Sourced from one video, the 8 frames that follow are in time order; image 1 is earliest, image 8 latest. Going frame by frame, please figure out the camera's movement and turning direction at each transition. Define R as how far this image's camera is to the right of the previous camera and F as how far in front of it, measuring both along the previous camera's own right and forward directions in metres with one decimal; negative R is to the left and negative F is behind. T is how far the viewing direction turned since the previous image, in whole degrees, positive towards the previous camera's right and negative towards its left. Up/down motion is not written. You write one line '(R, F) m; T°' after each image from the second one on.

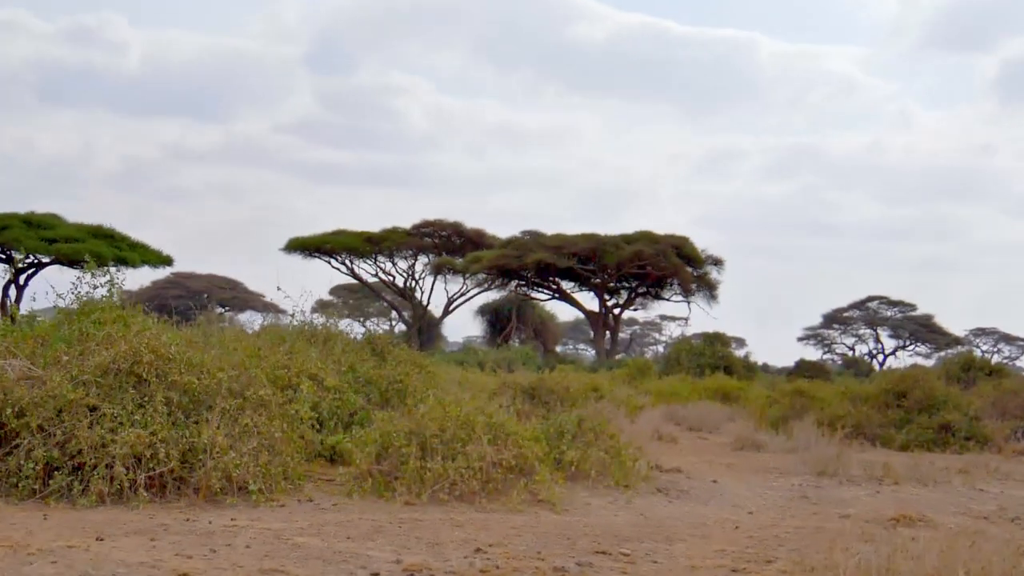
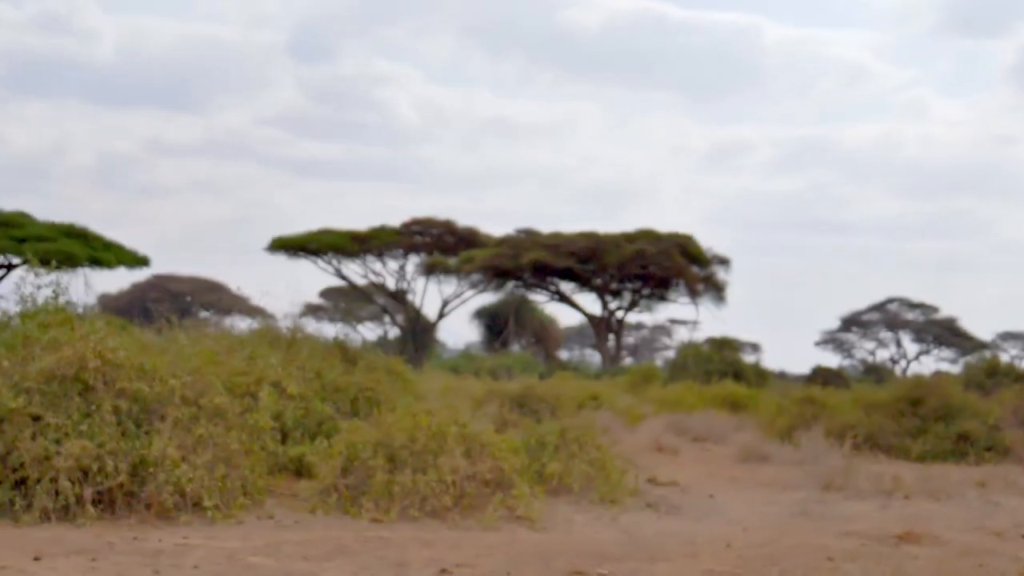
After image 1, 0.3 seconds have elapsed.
(+0.2, +0.3) m; -1°
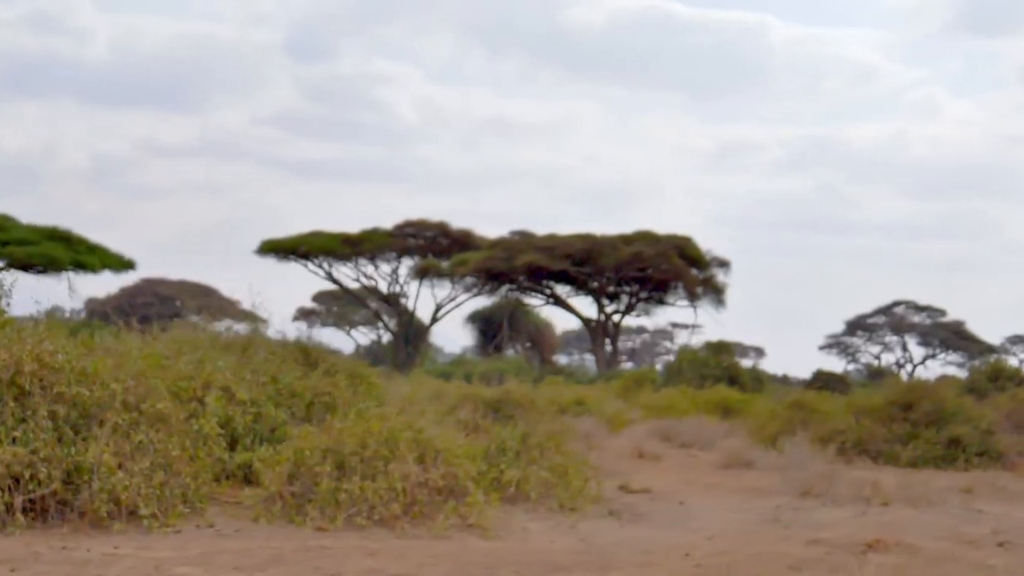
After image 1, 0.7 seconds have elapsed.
(+0.3, +0.2) m; 0°
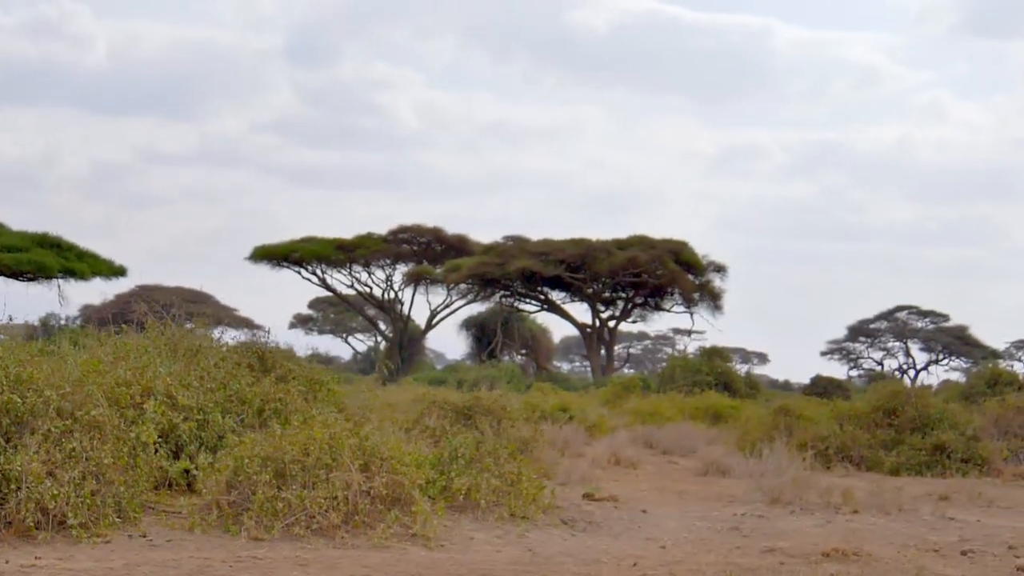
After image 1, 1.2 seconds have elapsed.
(+0.3, +0.1) m; 0°
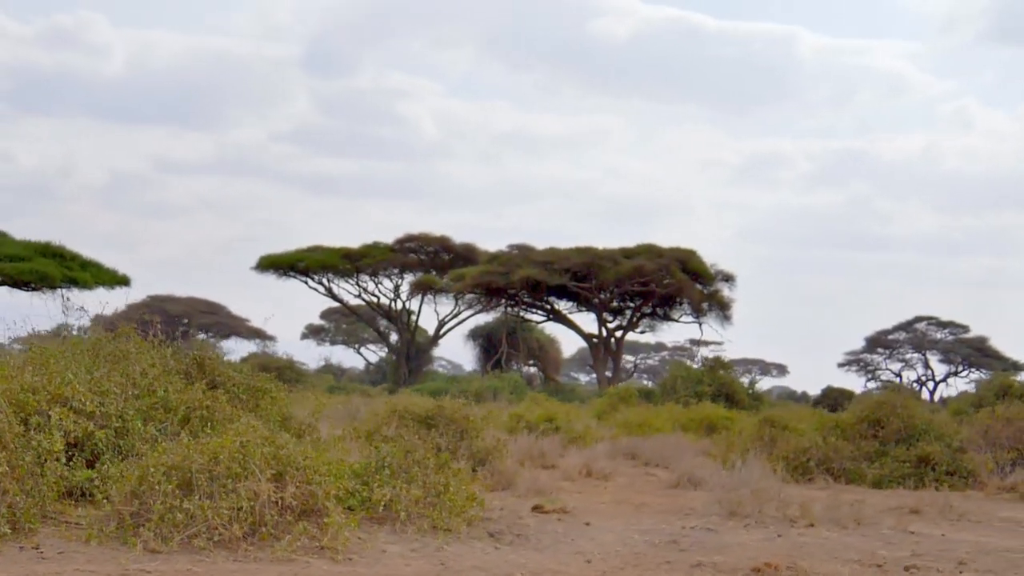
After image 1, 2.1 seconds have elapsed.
(+0.5, +0.2) m; -1°
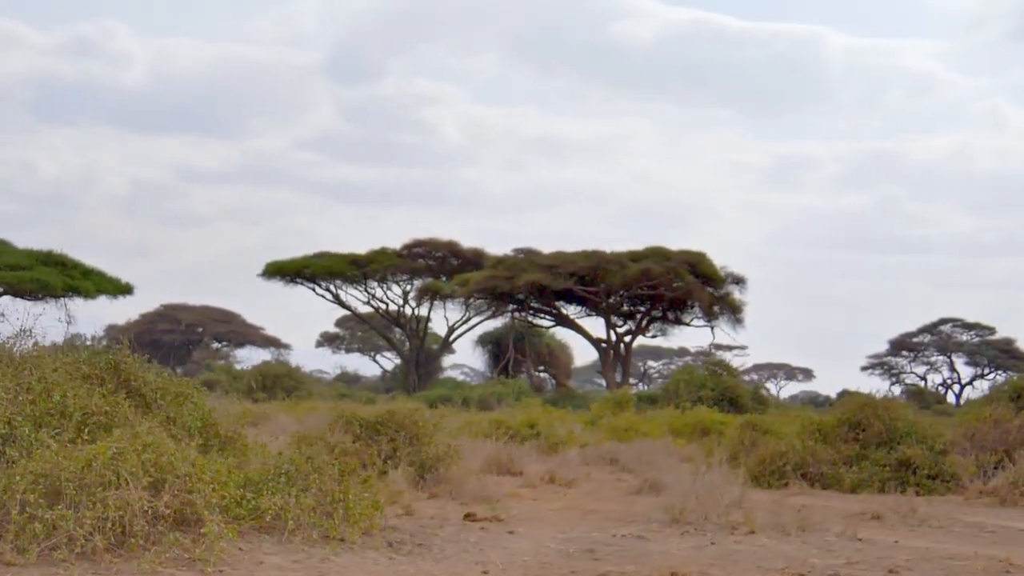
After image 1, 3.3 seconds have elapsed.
(+0.7, +0.3) m; -1°
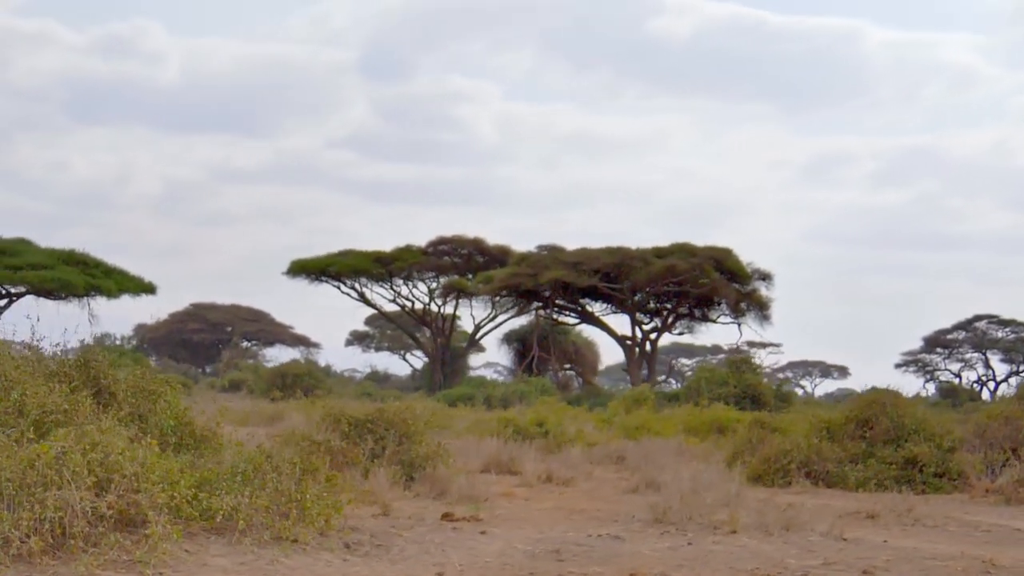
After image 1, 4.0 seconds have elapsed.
(+0.4, +0.1) m; -2°
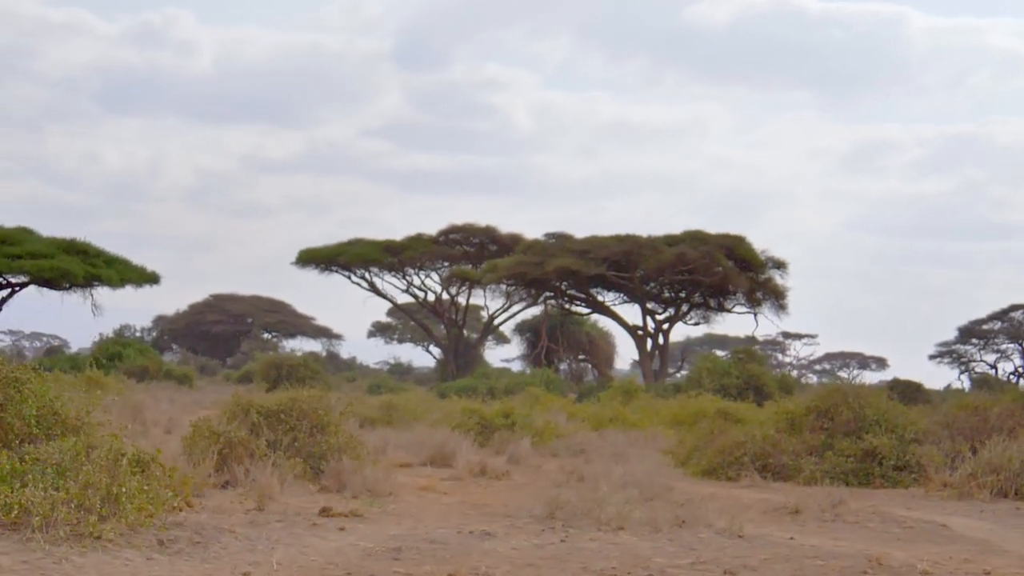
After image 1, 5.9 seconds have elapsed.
(+1.0, +0.4) m; -2°
